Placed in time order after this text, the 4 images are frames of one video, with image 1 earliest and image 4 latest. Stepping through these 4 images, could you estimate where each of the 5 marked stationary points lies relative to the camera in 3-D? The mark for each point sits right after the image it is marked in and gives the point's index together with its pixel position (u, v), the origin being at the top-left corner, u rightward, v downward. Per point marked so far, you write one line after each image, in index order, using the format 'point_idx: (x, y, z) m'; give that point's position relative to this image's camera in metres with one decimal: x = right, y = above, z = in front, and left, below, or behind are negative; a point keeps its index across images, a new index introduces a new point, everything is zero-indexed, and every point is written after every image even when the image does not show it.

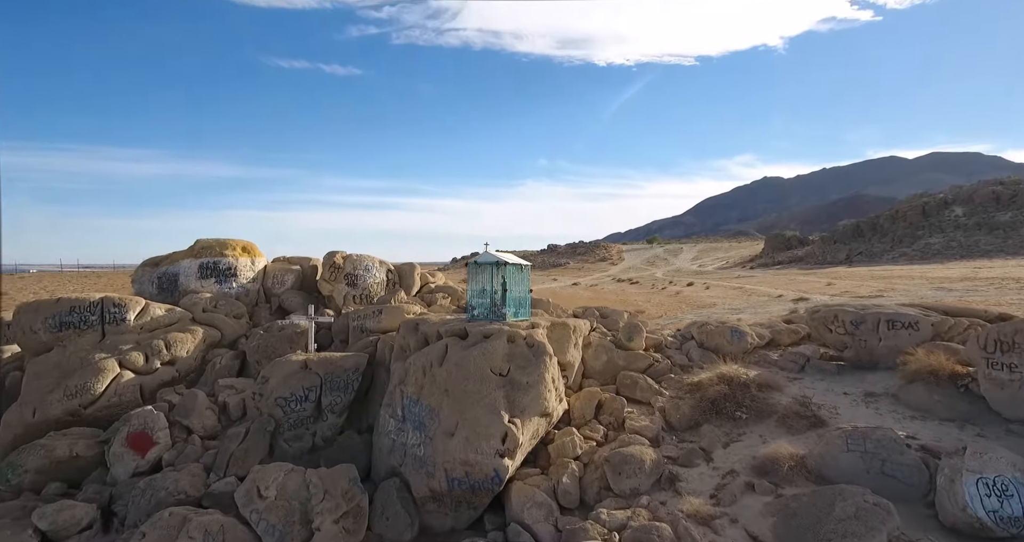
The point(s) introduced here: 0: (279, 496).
0: (-3.1, -3.0, +8.0) m
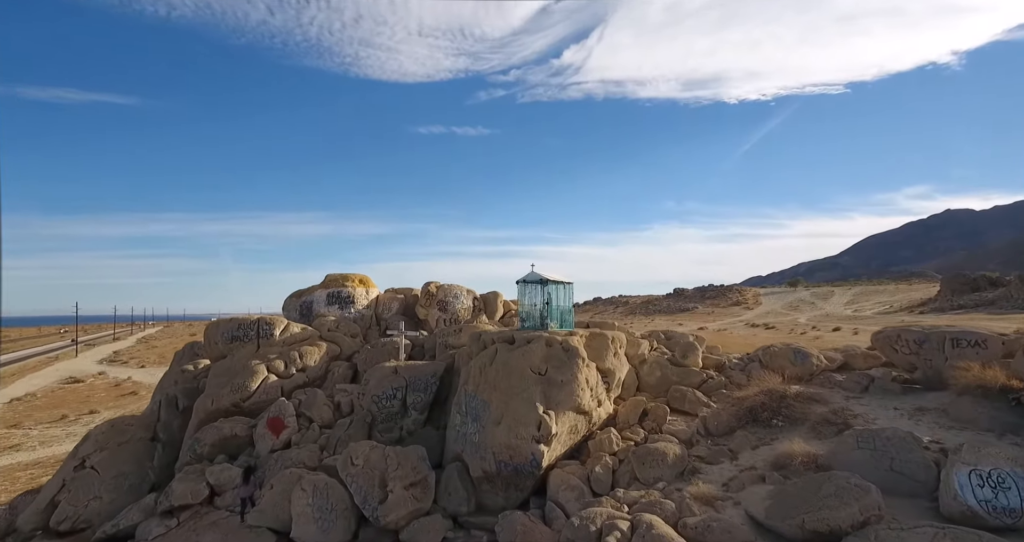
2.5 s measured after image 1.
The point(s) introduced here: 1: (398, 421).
0: (-2.5, -3.3, +10.0) m
1: (-2.3, -3.0, +11.8) m
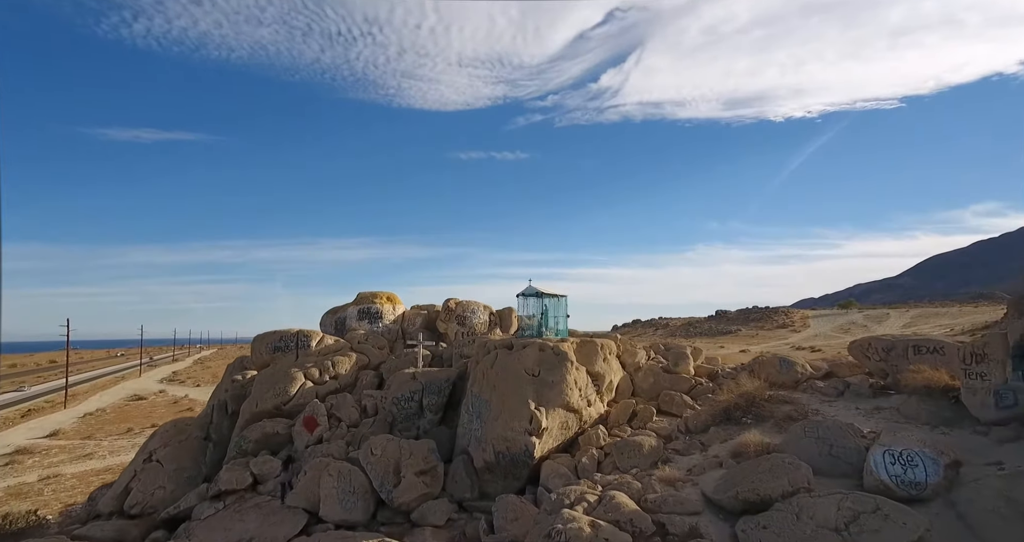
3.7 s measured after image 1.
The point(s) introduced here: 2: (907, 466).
0: (-2.5, -3.6, +11.6) m
1: (-2.2, -3.3, +13.4) m
2: (+5.2, -2.6, +7.8) m
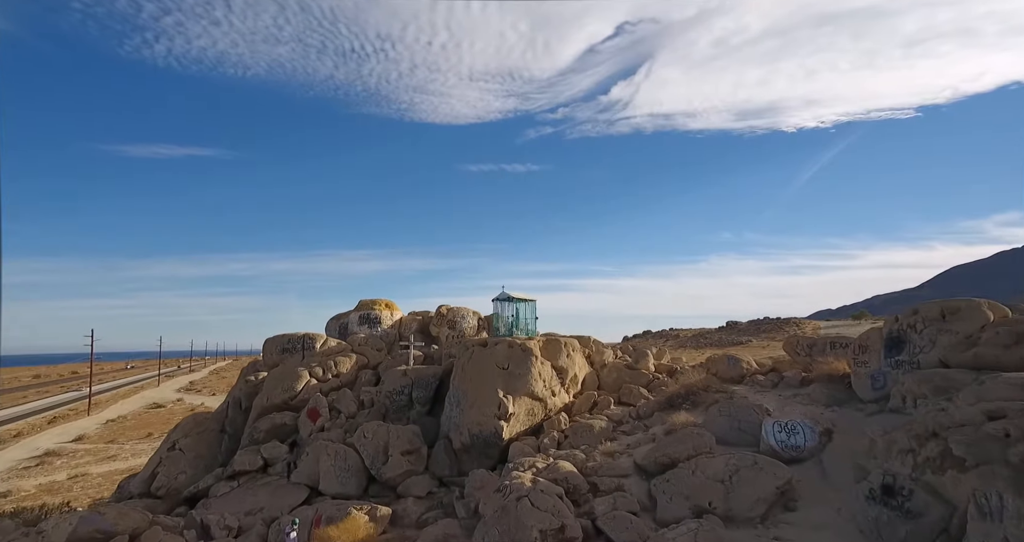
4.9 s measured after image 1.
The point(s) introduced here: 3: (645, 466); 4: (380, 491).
0: (-3.1, -3.8, +13.5) m
1: (-2.8, -3.6, +15.3) m
2: (+4.5, -2.7, +9.6) m
3: (+2.3, -3.3, +10.1) m
4: (-2.9, -4.8, +13.1) m
